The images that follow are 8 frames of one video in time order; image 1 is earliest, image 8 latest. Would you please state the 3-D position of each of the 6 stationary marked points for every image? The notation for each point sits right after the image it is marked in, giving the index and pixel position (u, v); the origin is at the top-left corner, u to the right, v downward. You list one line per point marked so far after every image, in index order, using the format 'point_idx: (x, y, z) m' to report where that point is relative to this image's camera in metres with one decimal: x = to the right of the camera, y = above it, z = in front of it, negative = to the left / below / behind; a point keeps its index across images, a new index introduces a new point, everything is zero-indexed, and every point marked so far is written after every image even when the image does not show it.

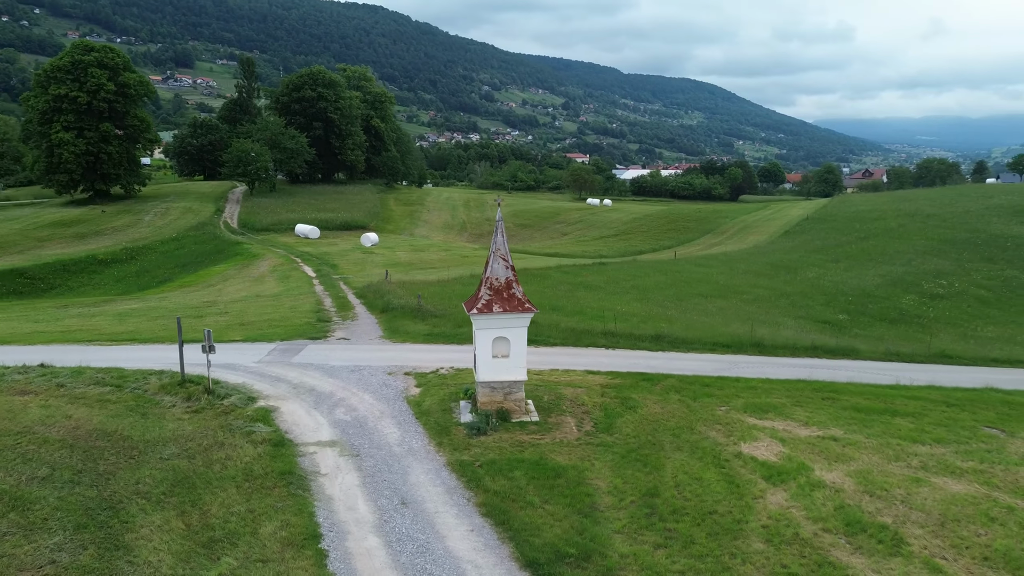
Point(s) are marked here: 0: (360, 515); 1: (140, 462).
0: (-2.1, -3.2, +10.5) m
1: (-6.1, -2.9, +12.3) m
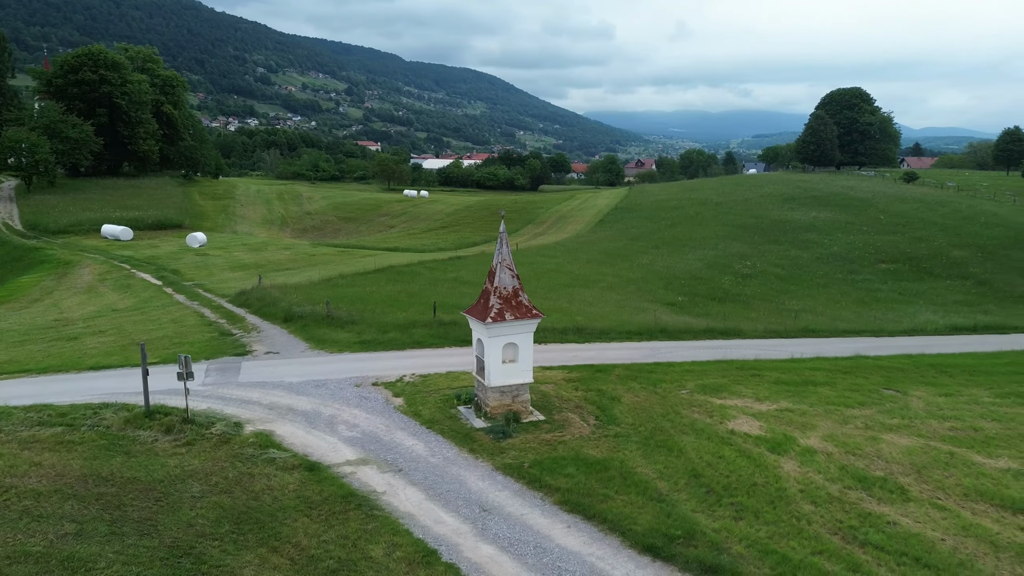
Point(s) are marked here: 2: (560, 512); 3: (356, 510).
0: (-0.8, -3.5, +10.8) m
1: (-5.2, -3.3, +11.5) m
2: (+0.8, -3.4, +11.2) m
3: (-2.3, -3.4, +11.2) m
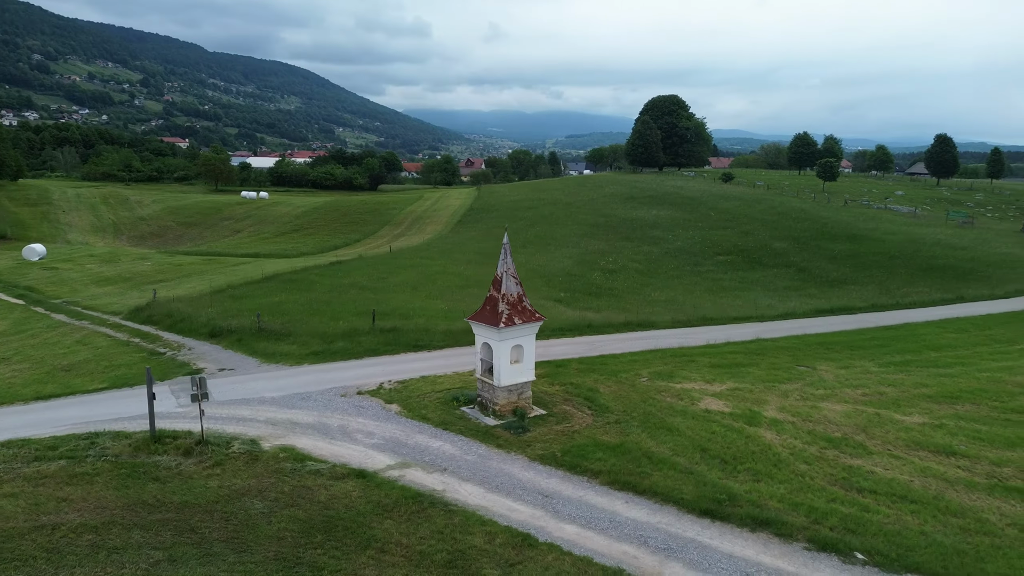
0: (+0.3, -3.6, +12.0) m
1: (-4.1, -3.7, +11.6) m
2: (+1.8, -3.5, +12.7) m
3: (-1.2, -3.6, +12.0) m
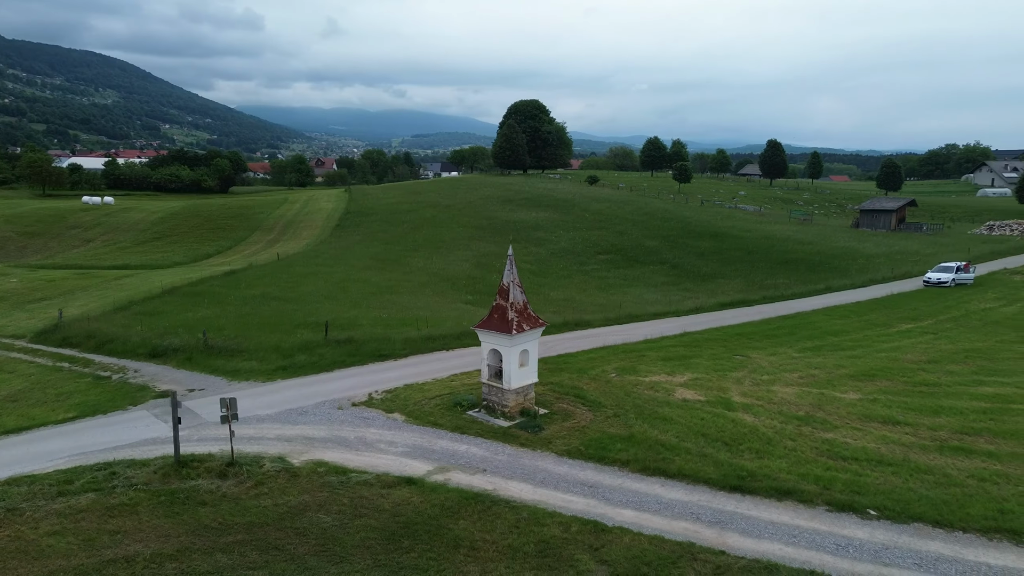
0: (+1.3, -3.8, +13.1) m
1: (-3.0, -4.0, +11.9) m
2: (+2.6, -3.6, +14.1) m
3: (-0.3, -3.8, +12.9) m
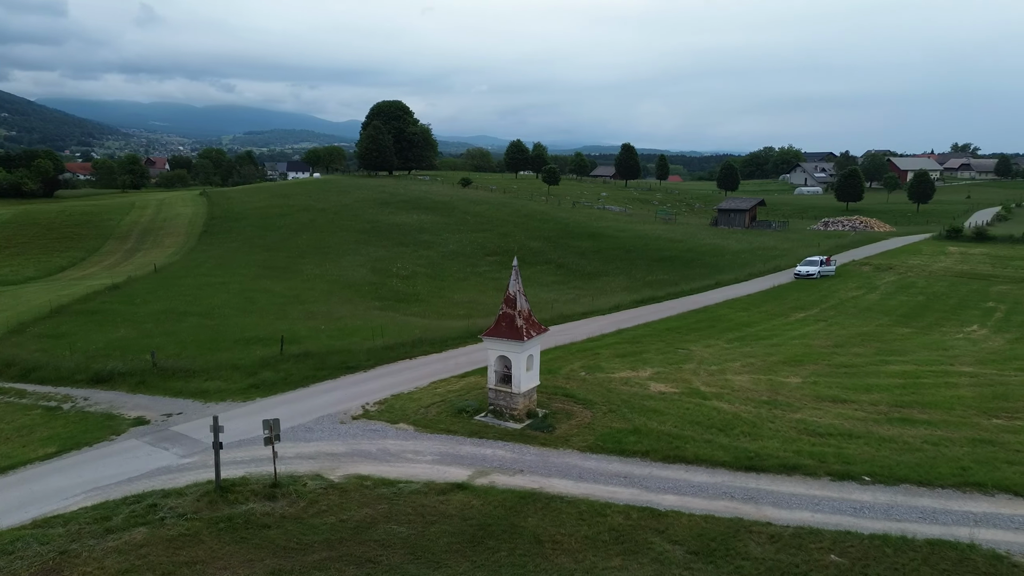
0: (+2.2, -3.9, +14.3) m
1: (-1.7, -4.2, +12.3) m
2: (+3.3, -3.7, +15.5) m
3: (+0.8, -4.0, +13.8) m
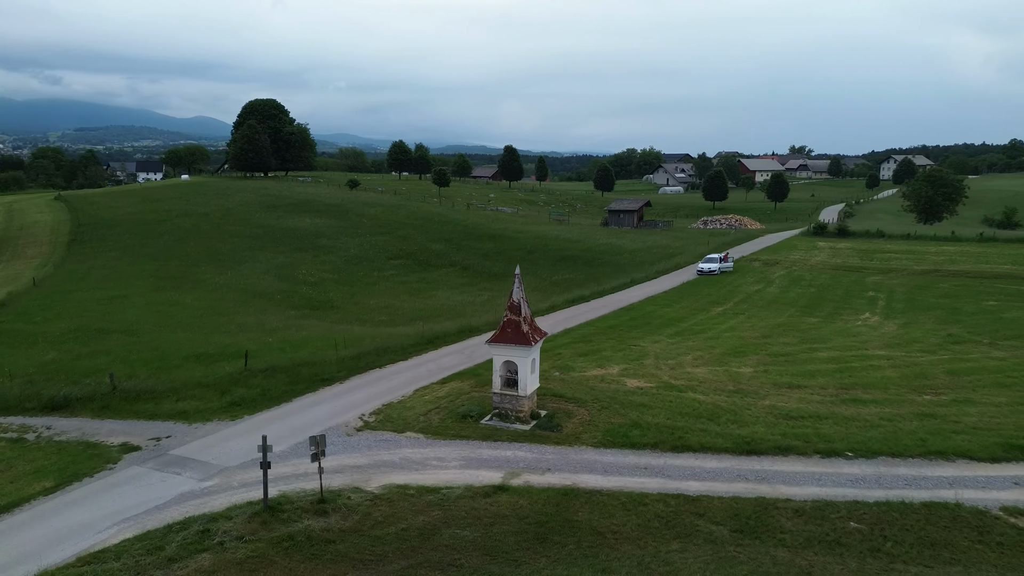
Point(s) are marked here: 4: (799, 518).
0: (+2.9, -4.0, +15.5) m
1: (-0.6, -4.5, +12.8) m
2: (+3.8, -3.7, +16.8) m
3: (+1.6, -4.1, +14.7) m
4: (+5.4, -4.3, +13.9) m
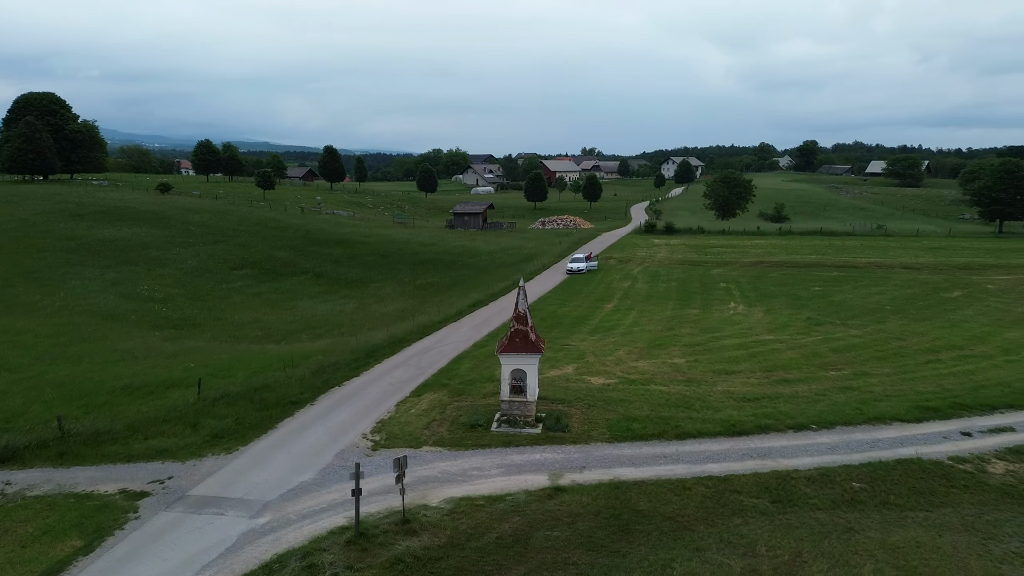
0: (+3.9, -4.2, +17.2) m
1: (+1.2, -4.7, +13.7) m
2: (+4.3, -3.8, +18.7) m
3: (+2.8, -4.3, +16.1) m
4: (+6.7, -4.3, +16.3) m
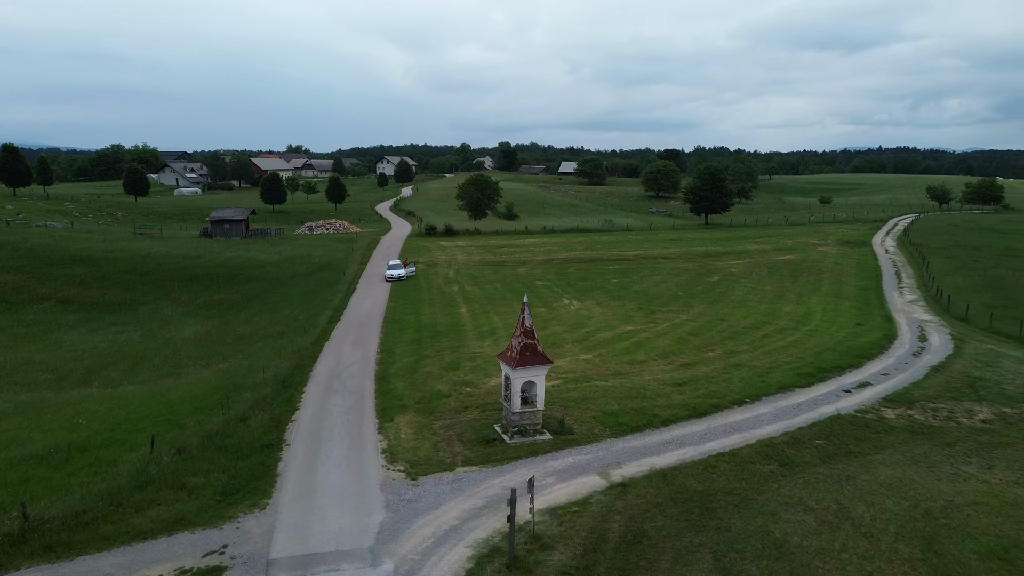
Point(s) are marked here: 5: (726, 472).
0: (+4.7, -4.3, +19.7) m
1: (+3.6, -5.0, +15.5) m
2: (+4.5, -4.0, +21.3) m
3: (+4.1, -4.5, +18.3) m
4: (+7.6, -4.3, +20.0) m
5: (+5.3, -4.6, +18.2) m
